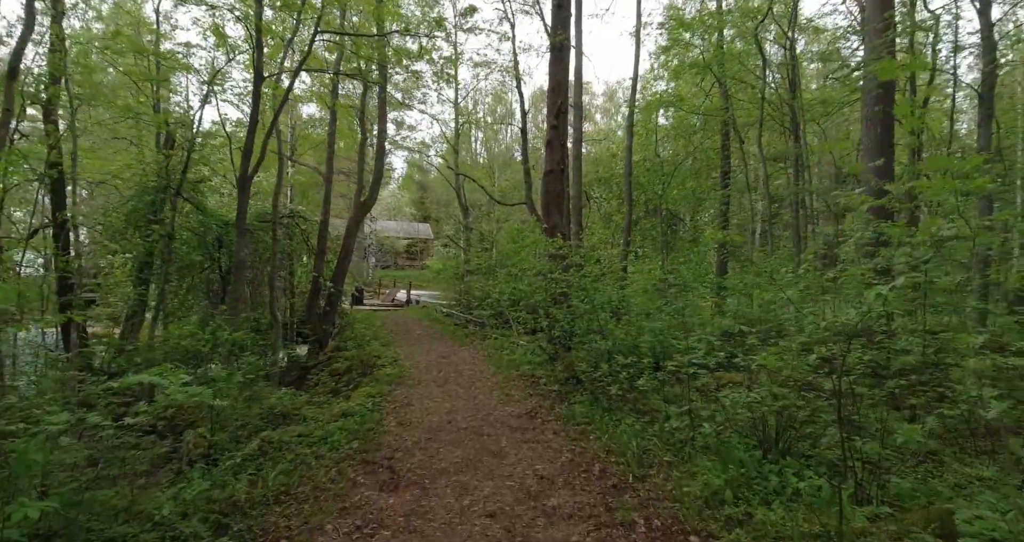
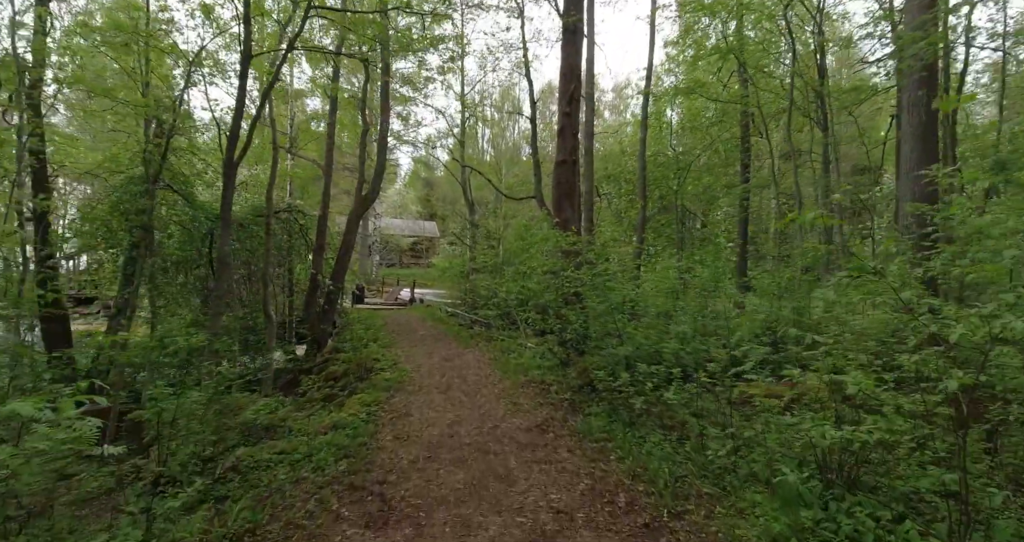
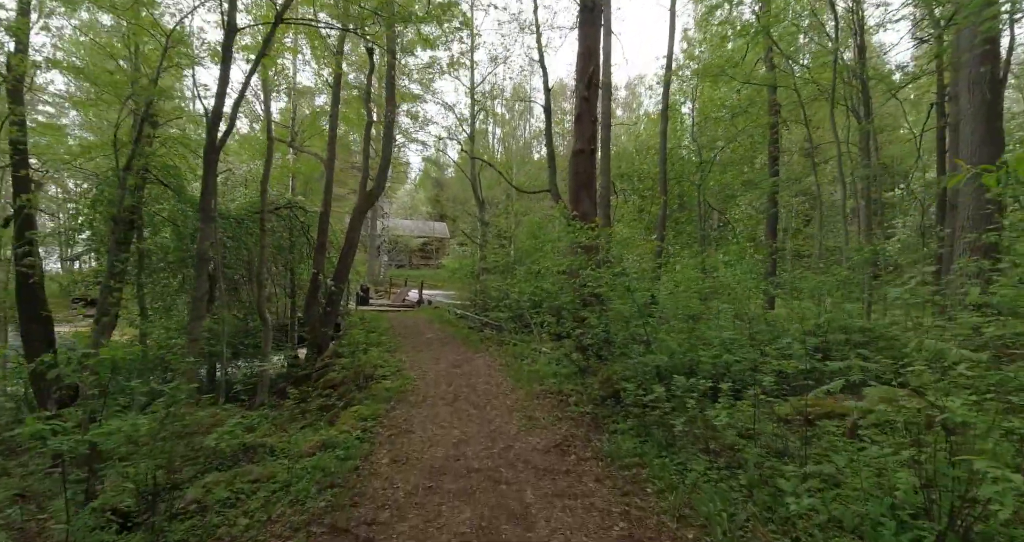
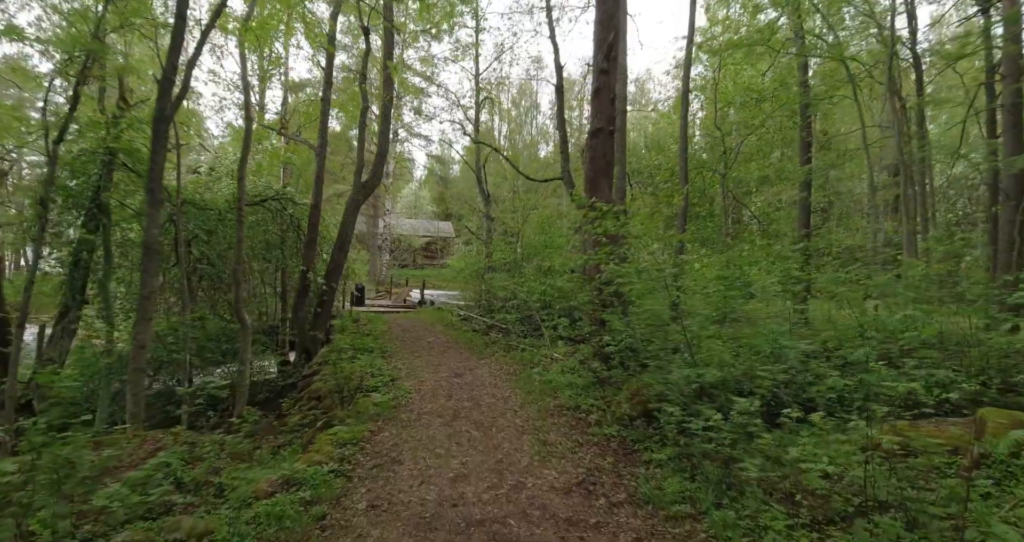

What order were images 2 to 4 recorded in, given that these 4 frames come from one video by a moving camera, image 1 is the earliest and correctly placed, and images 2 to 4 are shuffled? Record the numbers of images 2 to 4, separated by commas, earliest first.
2, 3, 4
